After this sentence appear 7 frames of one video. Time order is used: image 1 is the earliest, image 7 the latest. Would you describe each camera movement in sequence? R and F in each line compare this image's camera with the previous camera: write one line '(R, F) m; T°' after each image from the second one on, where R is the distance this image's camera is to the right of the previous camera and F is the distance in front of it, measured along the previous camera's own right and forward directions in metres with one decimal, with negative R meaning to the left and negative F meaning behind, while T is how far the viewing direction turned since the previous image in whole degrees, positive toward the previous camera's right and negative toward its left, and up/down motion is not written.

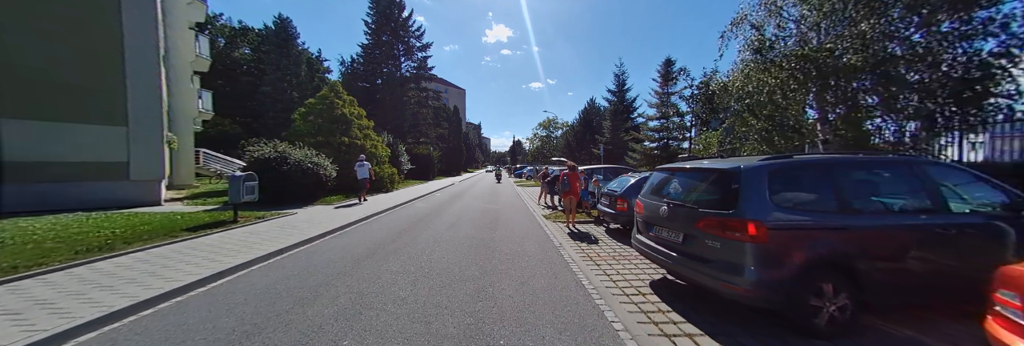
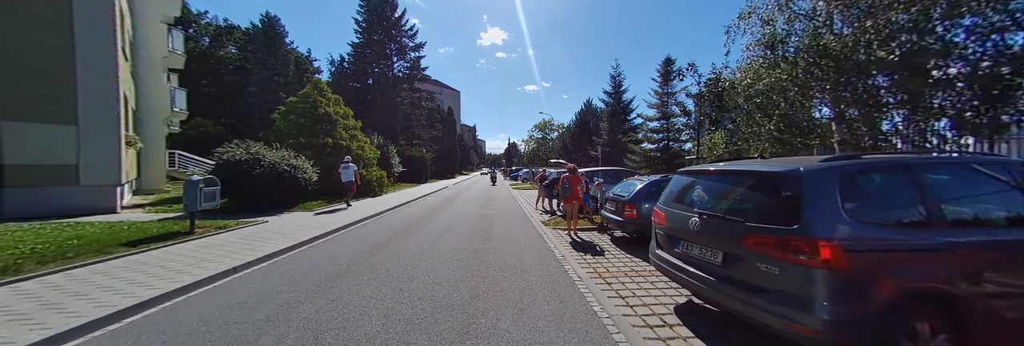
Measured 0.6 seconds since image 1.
(0.0, +0.7) m; +1°
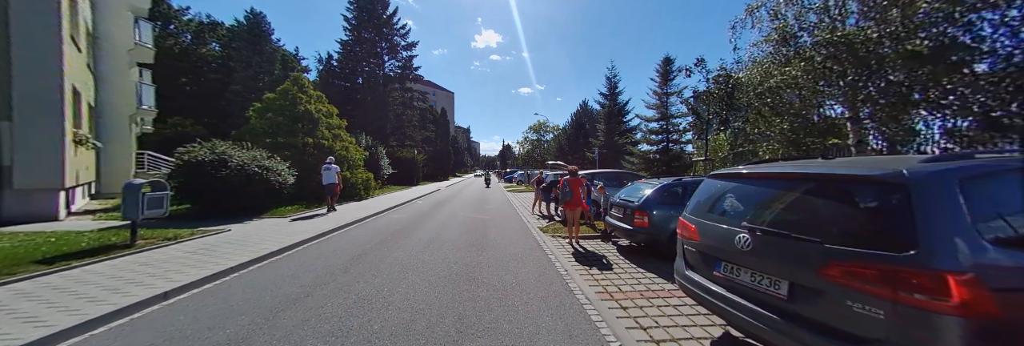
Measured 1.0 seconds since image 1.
(0.0, +0.7) m; +1°
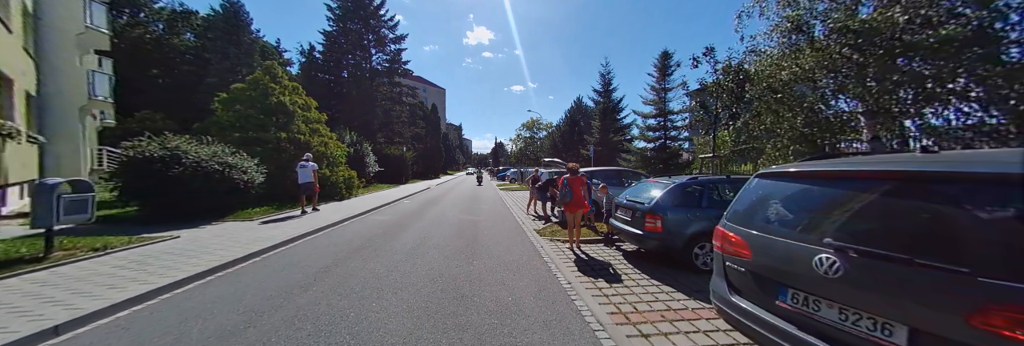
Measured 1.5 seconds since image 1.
(0.0, +0.7) m; +2°
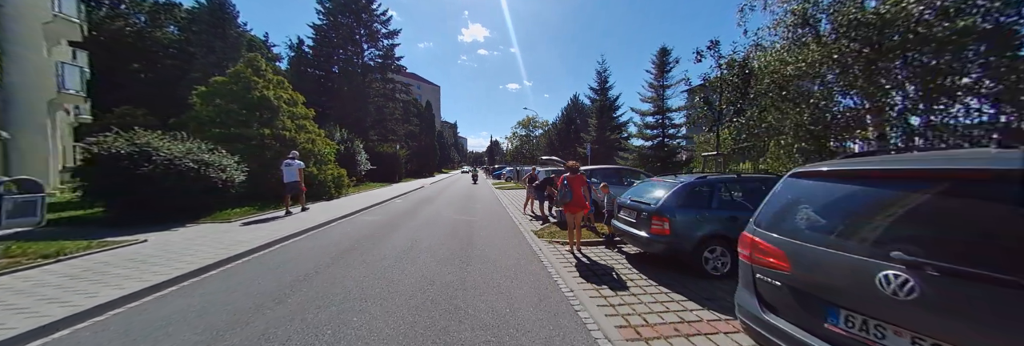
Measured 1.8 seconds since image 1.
(0.0, +0.4) m; +1°
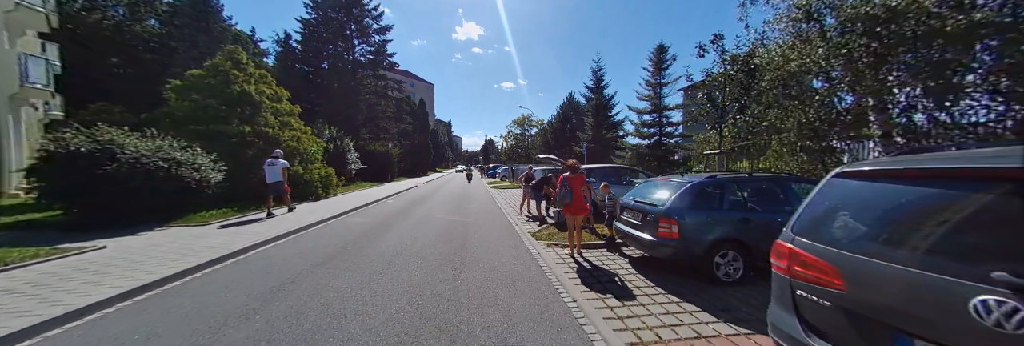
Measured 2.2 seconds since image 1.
(0.0, +0.4) m; +1°
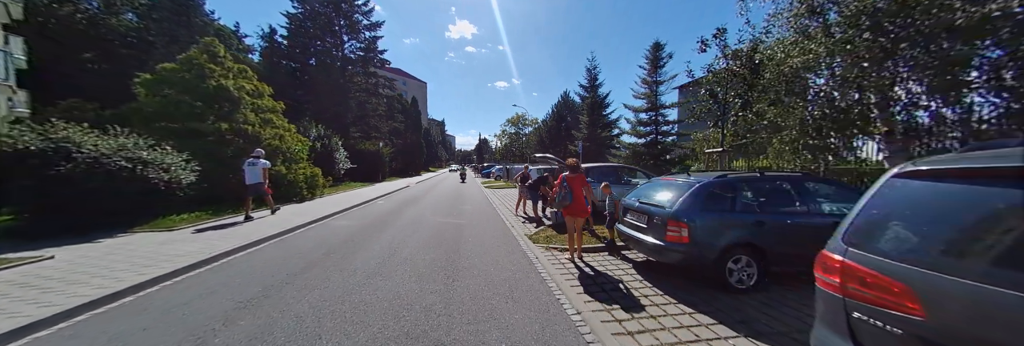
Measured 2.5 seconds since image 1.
(0.0, +0.4) m; +1°
